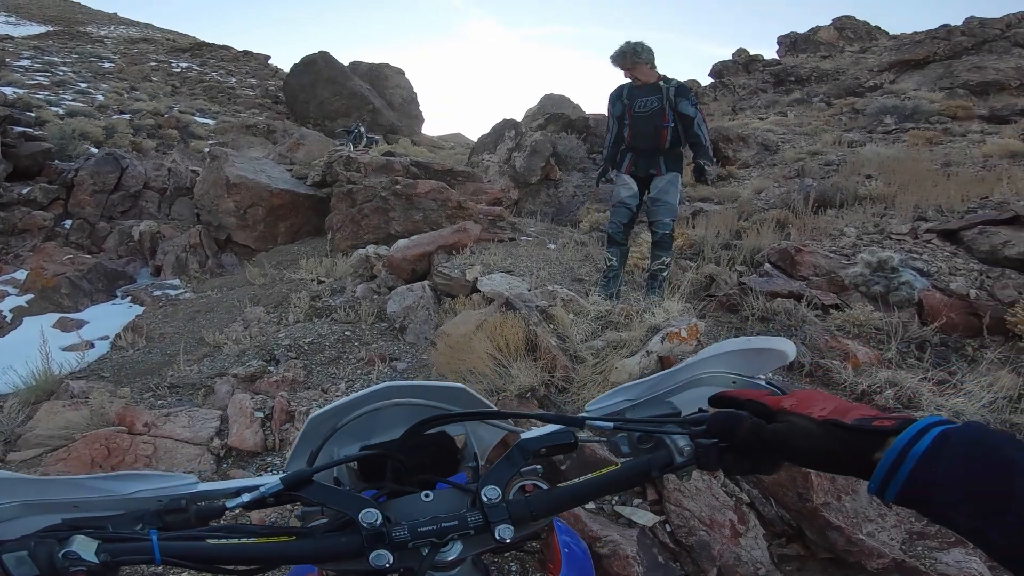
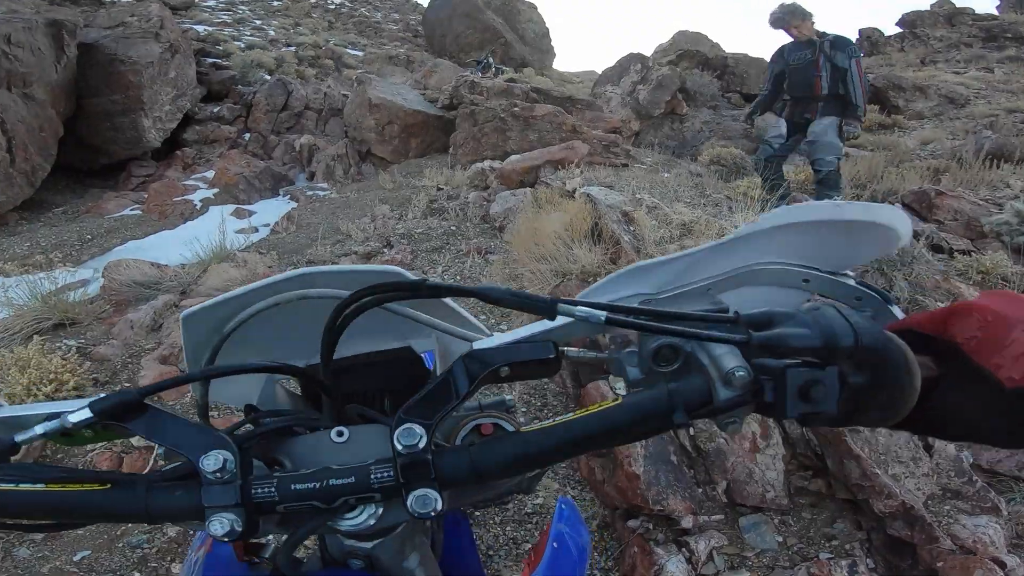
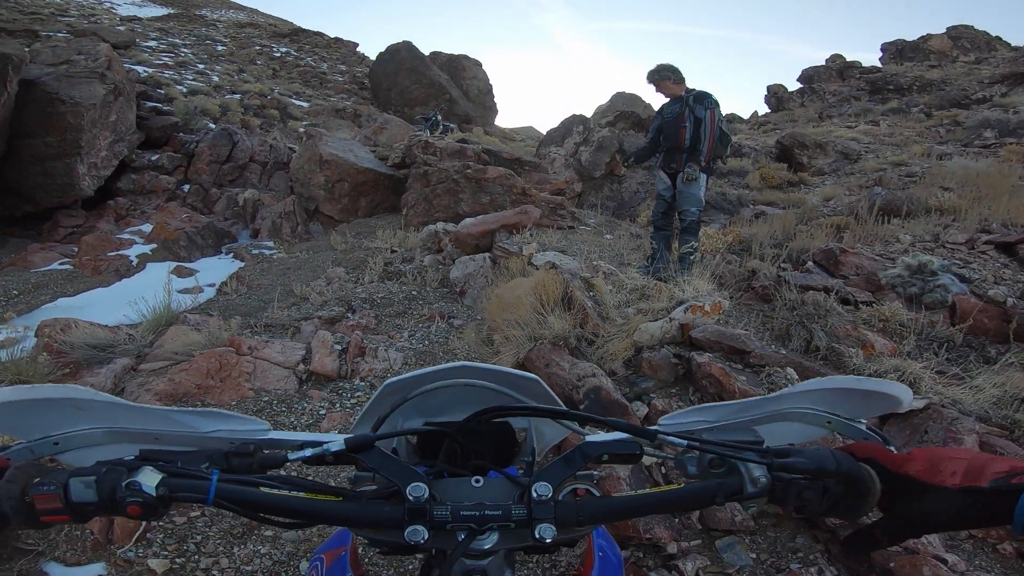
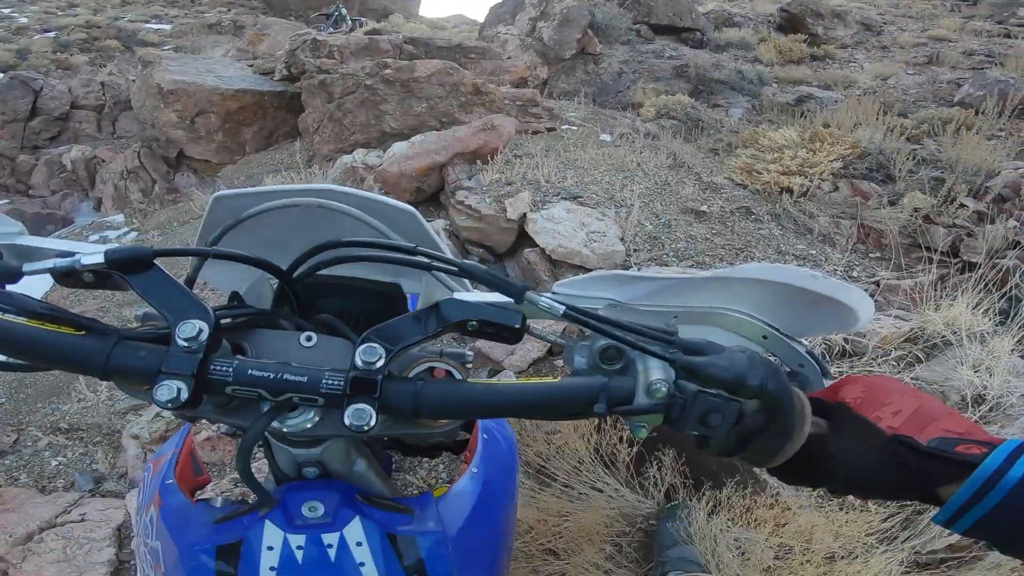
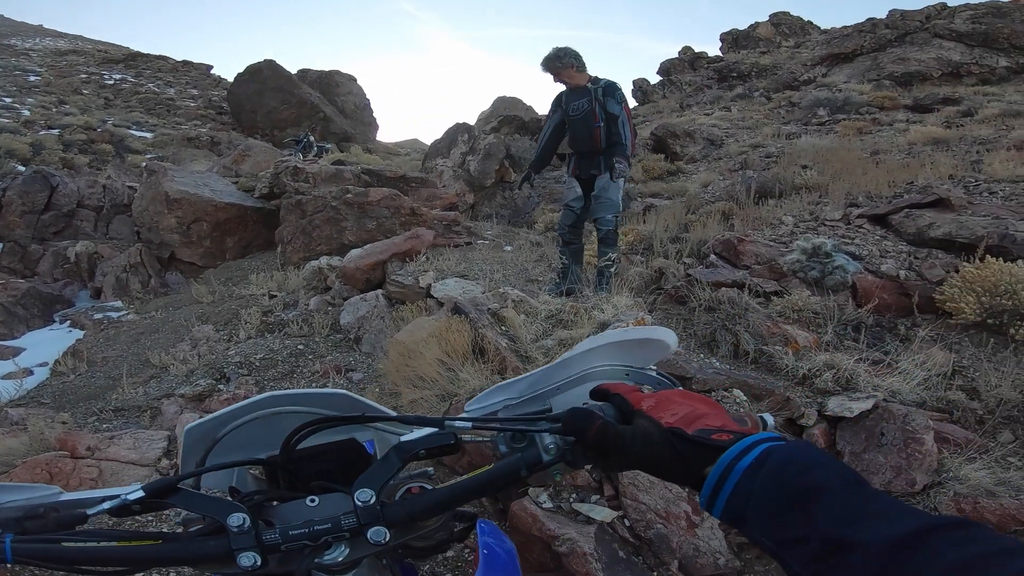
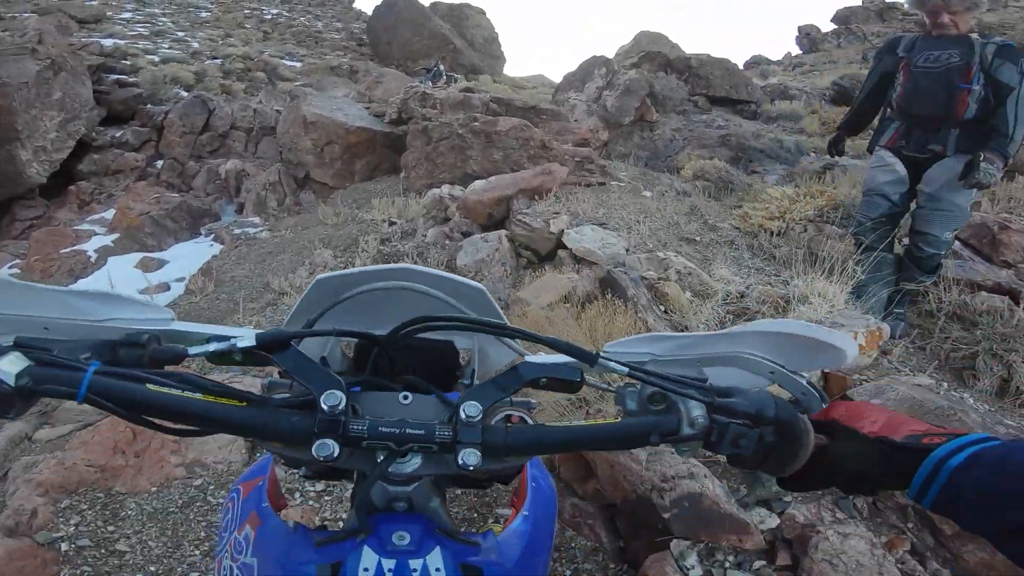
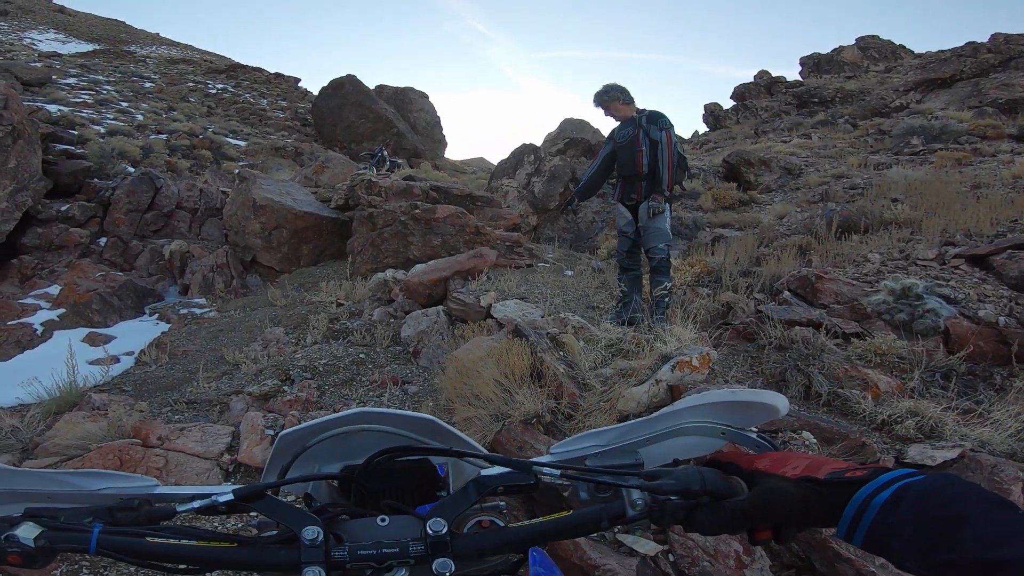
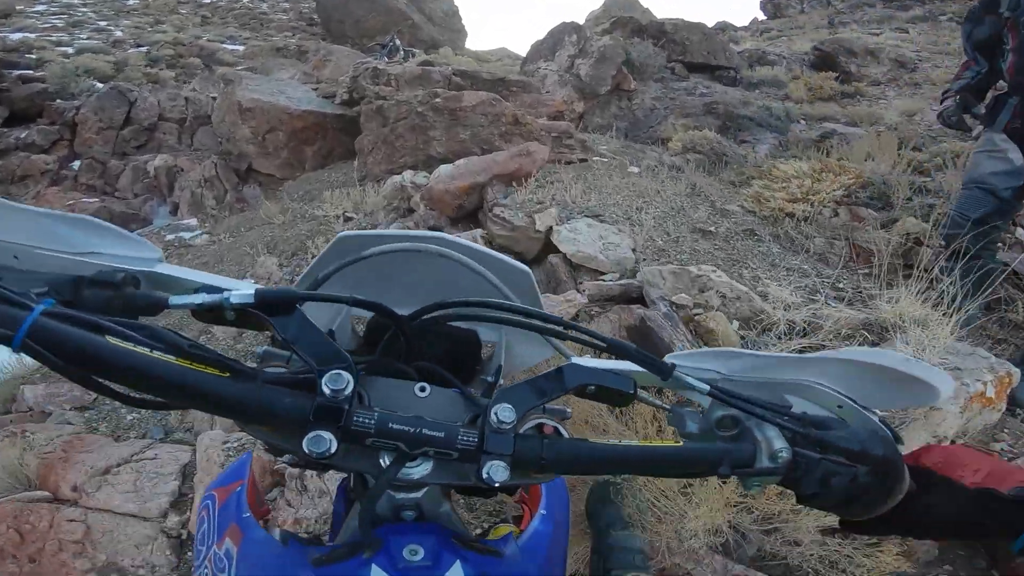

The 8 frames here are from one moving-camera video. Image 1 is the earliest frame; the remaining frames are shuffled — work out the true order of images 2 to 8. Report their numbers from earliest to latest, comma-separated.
5, 7, 3, 2, 6, 8, 4
